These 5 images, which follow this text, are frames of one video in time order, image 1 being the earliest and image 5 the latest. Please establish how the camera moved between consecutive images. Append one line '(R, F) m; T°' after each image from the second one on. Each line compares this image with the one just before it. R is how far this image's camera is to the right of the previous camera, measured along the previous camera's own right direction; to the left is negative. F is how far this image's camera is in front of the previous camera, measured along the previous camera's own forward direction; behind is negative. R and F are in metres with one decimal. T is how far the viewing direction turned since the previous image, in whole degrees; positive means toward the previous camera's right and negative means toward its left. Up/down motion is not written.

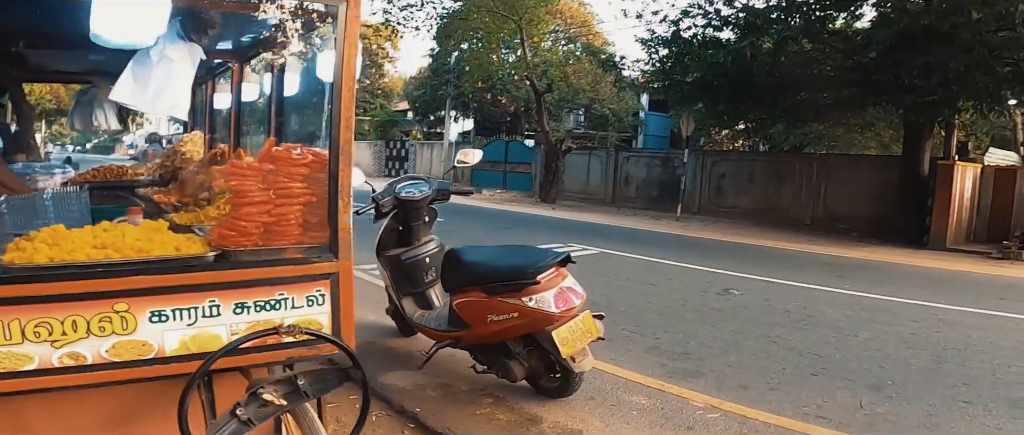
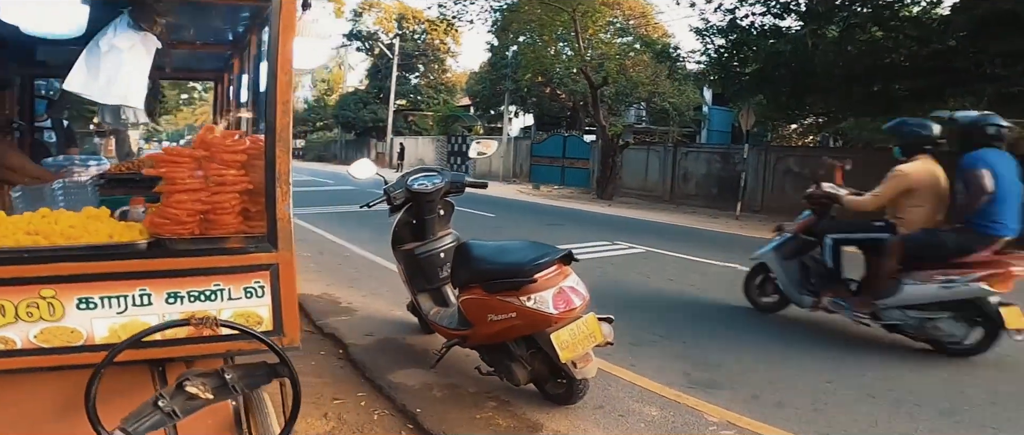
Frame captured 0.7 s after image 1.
(+0.3, +0.3) m; -5°
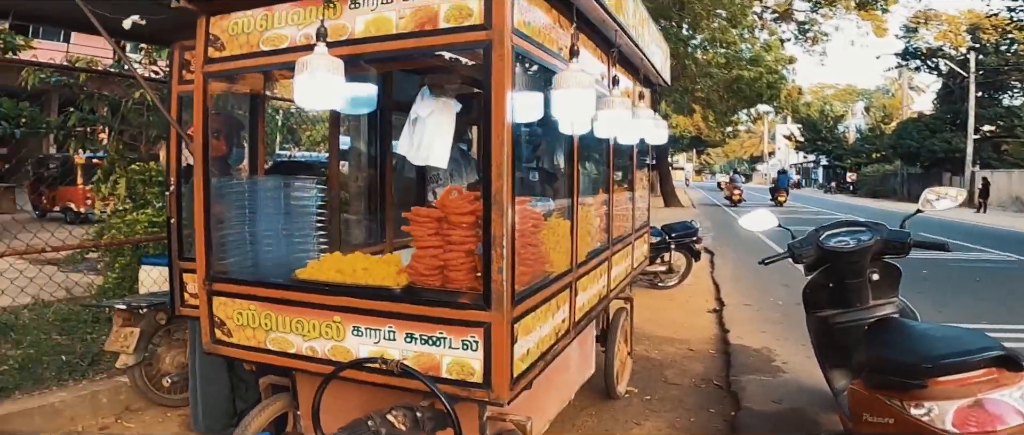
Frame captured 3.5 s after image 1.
(+0.9, +0.6) m; -43°
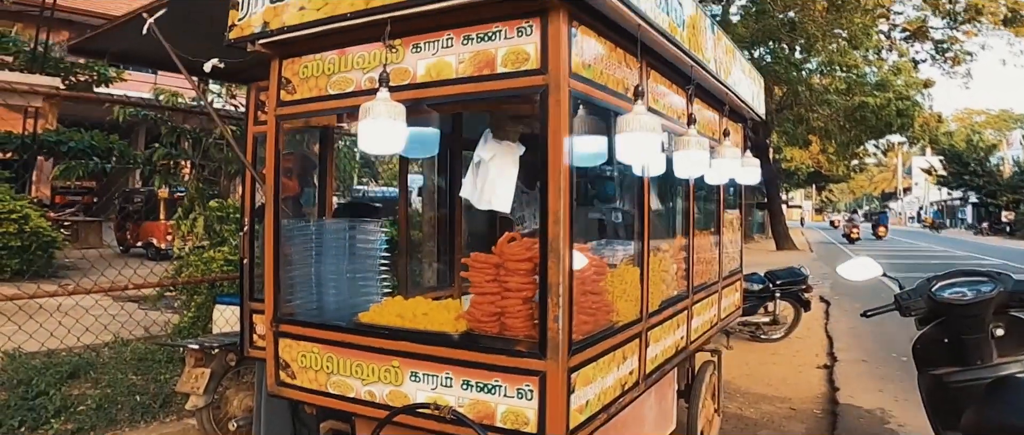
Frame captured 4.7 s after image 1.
(+0.2, +0.1) m; -9°
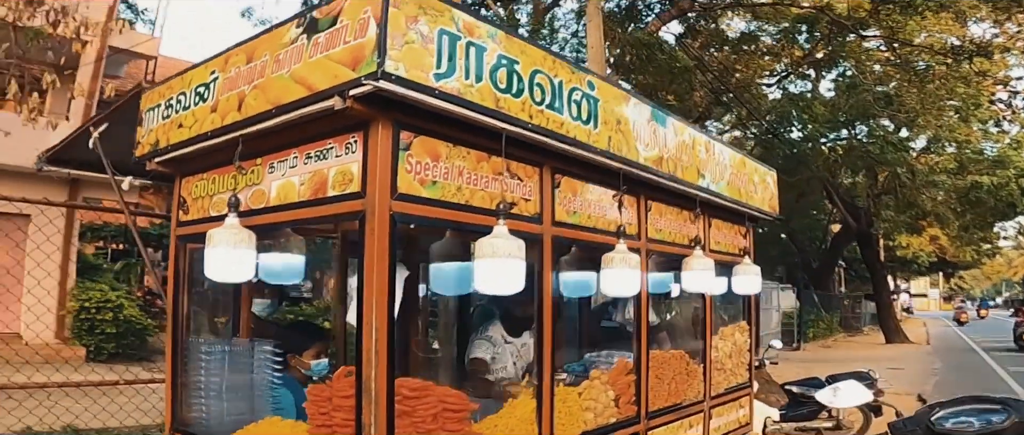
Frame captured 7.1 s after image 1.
(+1.0, +0.2) m; -13°
